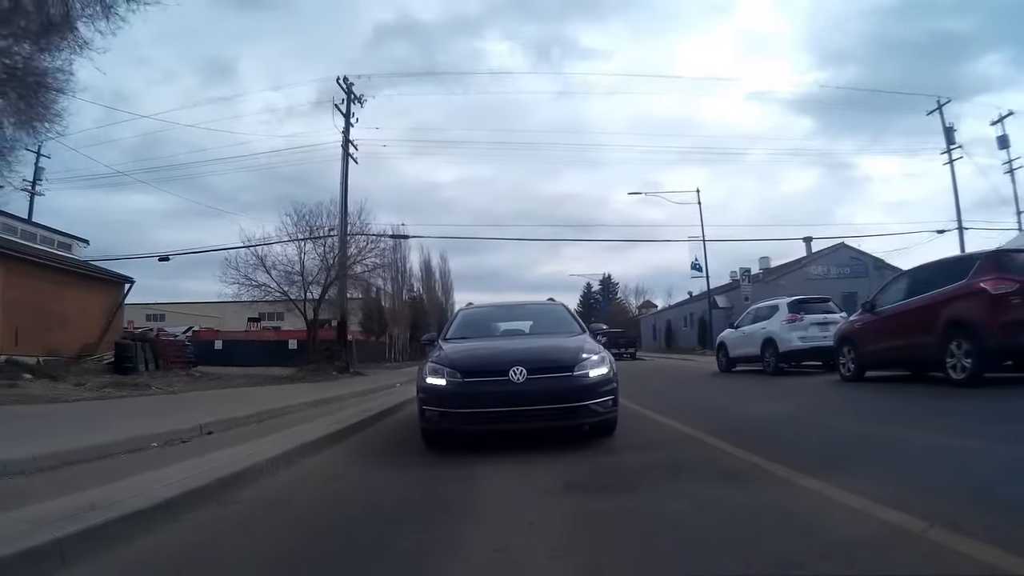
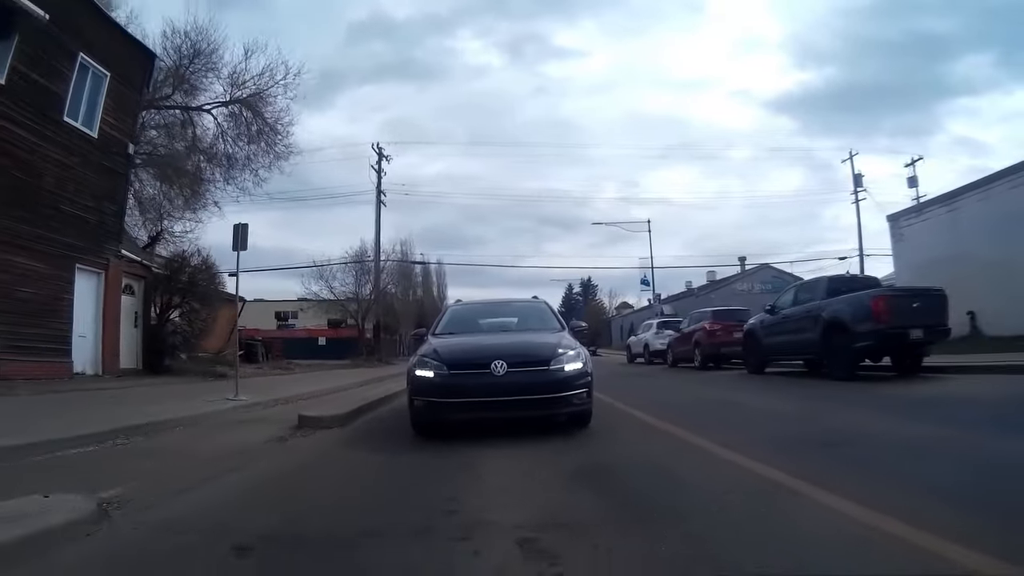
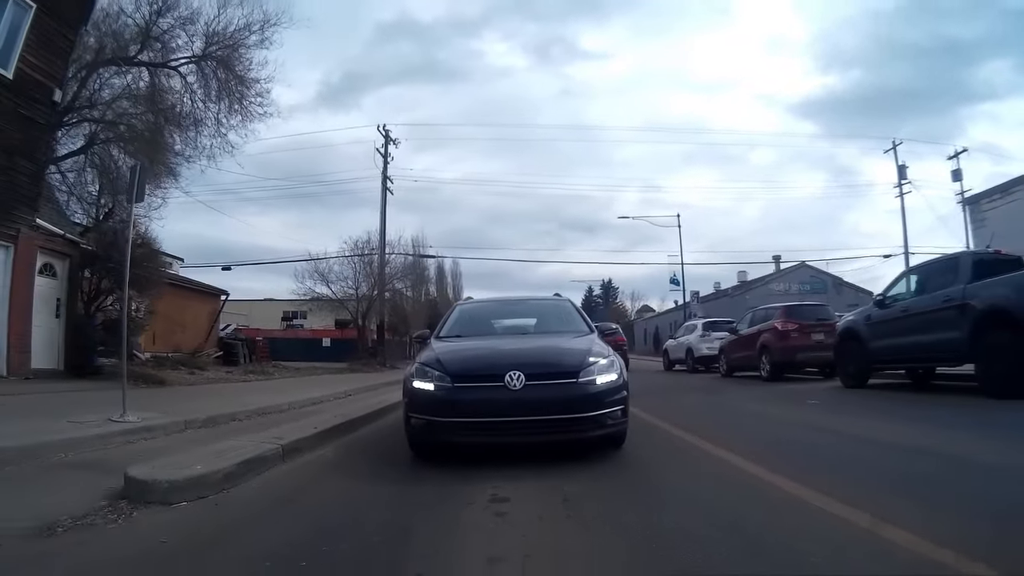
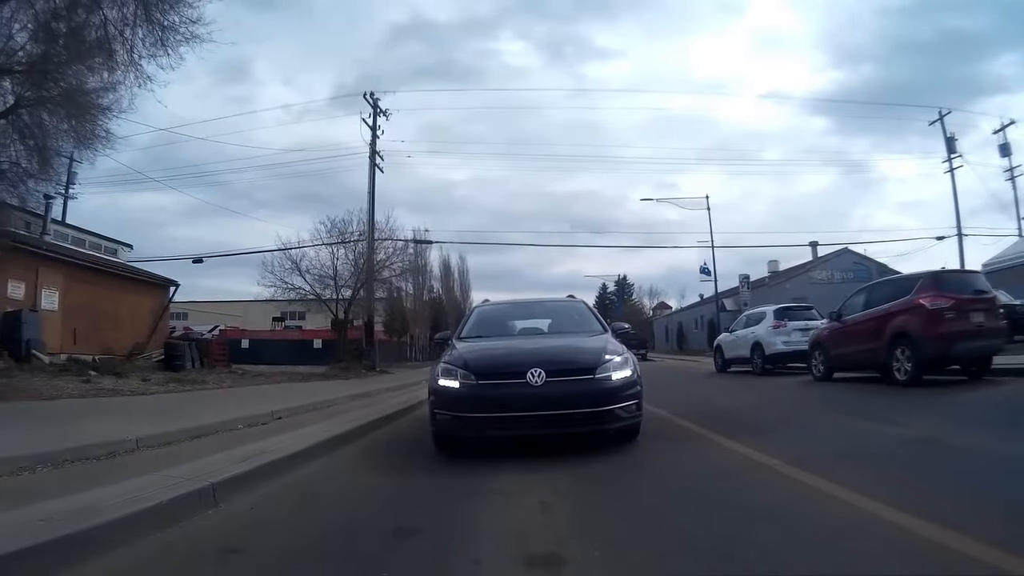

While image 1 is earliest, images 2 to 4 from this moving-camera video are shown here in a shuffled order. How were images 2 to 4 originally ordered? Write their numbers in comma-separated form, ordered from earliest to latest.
4, 3, 2
